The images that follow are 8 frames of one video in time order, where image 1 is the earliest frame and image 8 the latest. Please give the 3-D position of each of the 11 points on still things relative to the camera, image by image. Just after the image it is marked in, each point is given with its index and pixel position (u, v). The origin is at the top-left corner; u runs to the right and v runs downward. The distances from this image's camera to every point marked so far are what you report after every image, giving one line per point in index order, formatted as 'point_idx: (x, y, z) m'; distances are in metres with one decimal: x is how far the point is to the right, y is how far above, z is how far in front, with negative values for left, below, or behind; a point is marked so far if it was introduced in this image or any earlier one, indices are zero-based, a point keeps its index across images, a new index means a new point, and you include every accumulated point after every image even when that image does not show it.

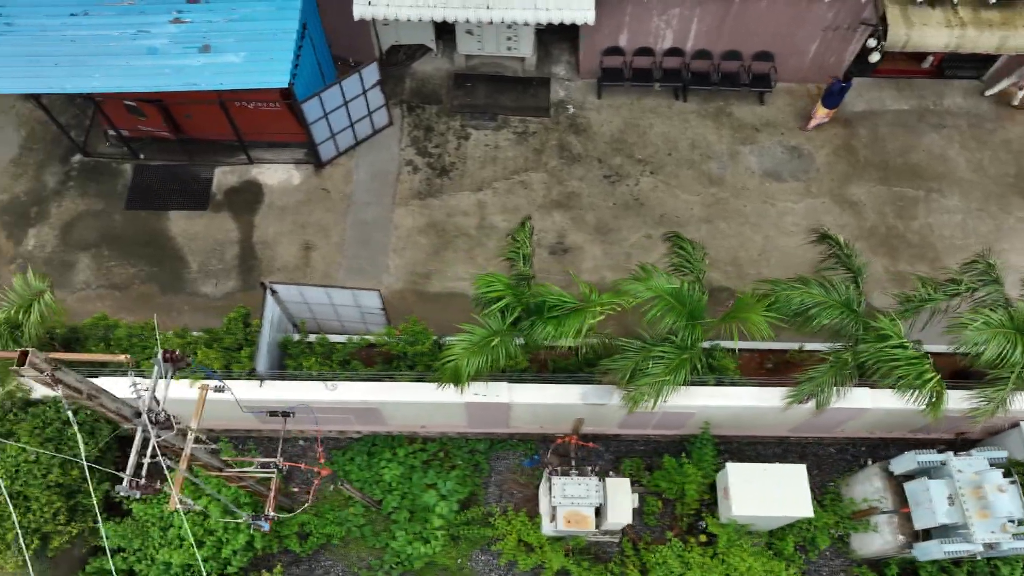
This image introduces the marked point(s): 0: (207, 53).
0: (-3.6, +2.8, +8.3) m
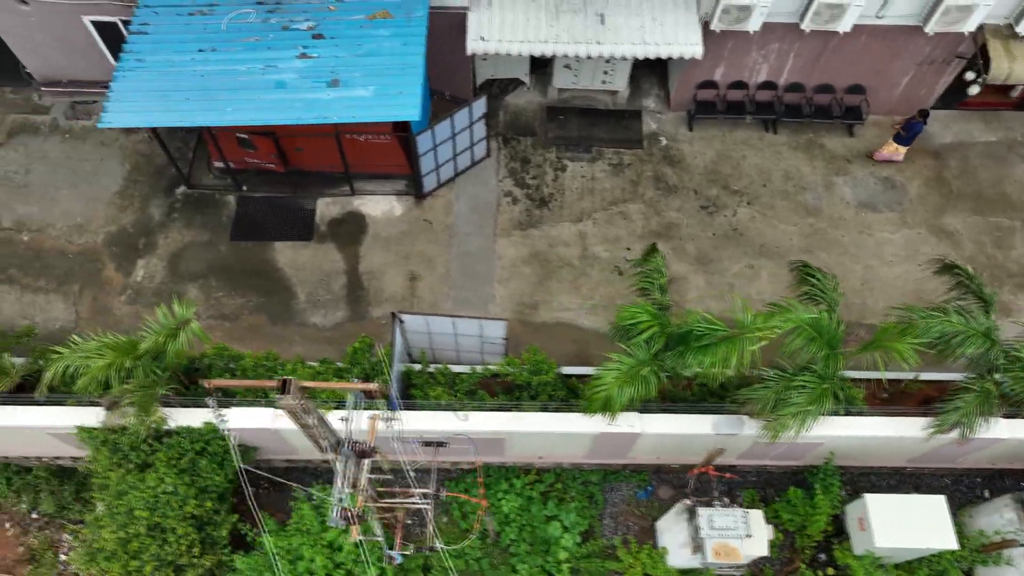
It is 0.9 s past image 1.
0: (-2.1, +2.4, +8.5) m
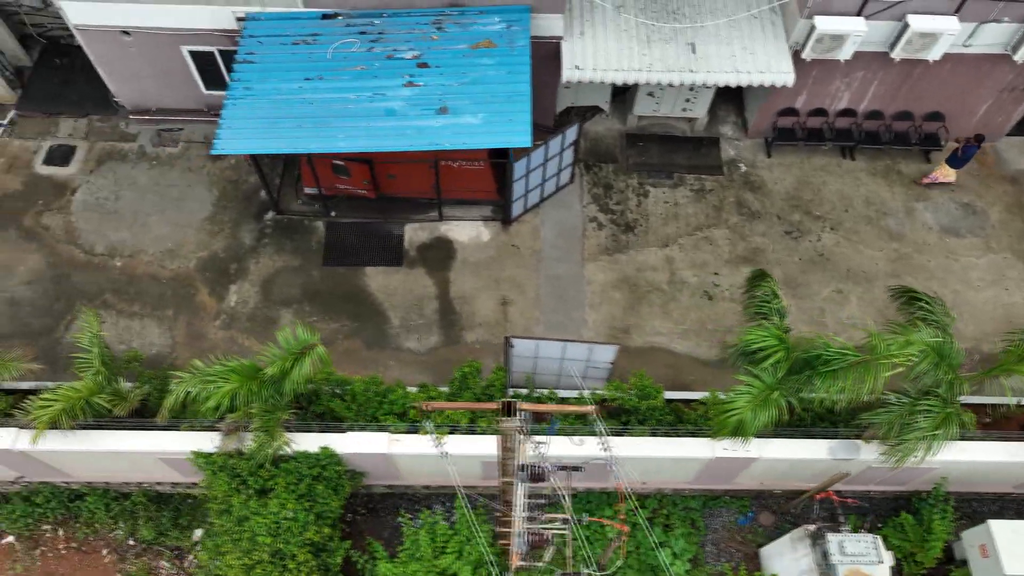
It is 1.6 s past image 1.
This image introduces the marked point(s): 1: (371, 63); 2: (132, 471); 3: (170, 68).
0: (-0.8, +2.1, +8.6) m
1: (-1.8, +2.9, +9.1) m
2: (-4.6, -2.2, +8.6) m
3: (-5.0, +3.3, +10.5) m
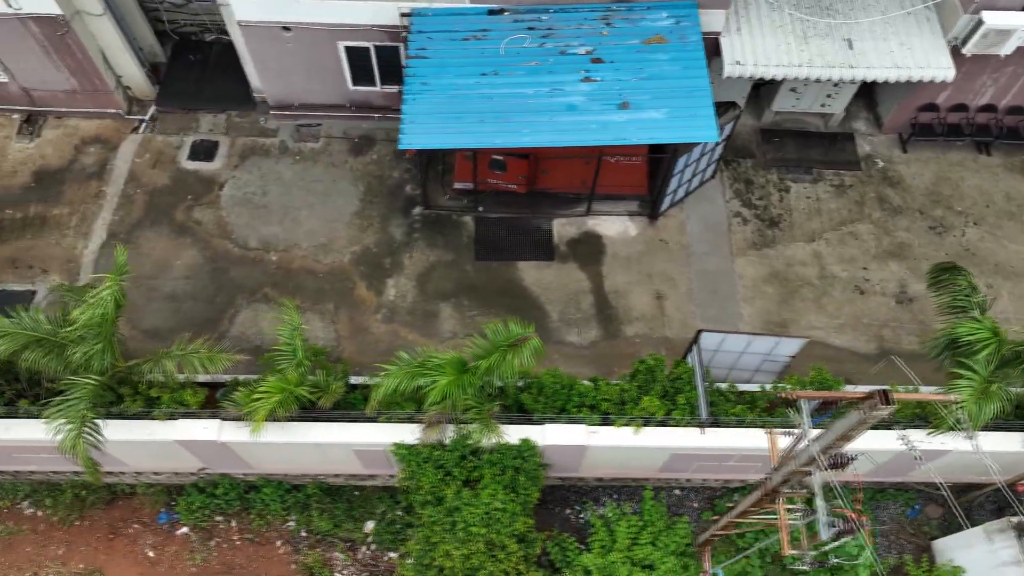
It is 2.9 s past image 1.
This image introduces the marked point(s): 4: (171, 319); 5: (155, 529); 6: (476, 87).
0: (+1.4, +2.2, +8.7) m
1: (+0.4, +3.0, +9.1) m
2: (-2.4, -2.1, +8.6) m
3: (-2.8, +3.3, +10.5) m
4: (-4.7, -0.4, +9.9) m
5: (-4.7, -3.2, +9.3) m
6: (-0.5, +2.5, +9.0) m
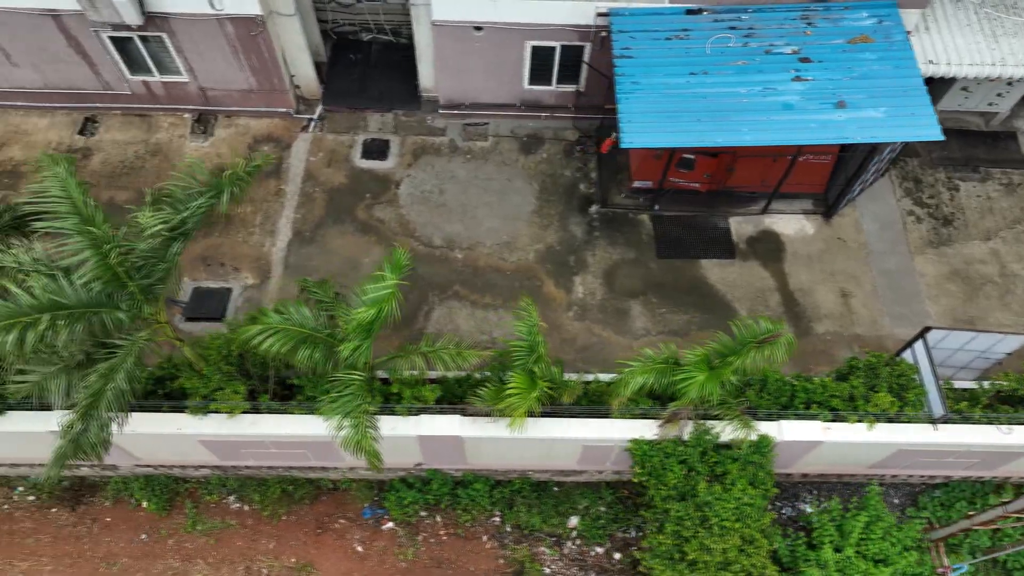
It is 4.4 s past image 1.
0: (+4.1, +2.2, +8.8) m
1: (+3.1, +3.0, +9.2) m
2: (+0.3, -2.1, +8.7) m
3: (-0.1, +3.4, +10.6) m
4: (-2.0, -0.4, +10.0) m
5: (-2.0, -3.2, +9.4) m
6: (+2.2, +2.6, +9.0) m
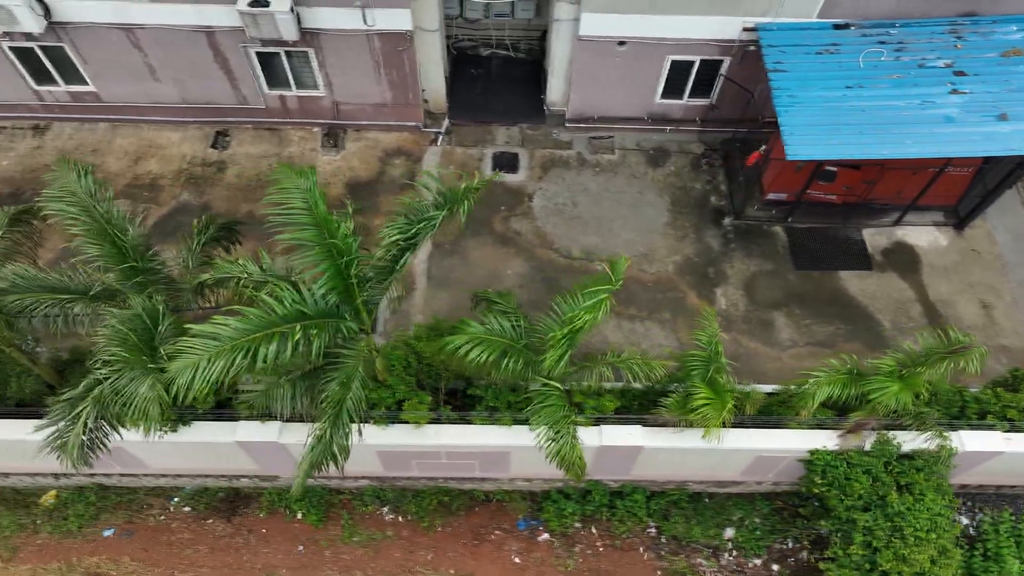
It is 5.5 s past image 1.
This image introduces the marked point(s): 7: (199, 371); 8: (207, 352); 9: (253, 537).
0: (+6.2, +2.1, +8.8) m
1: (+5.2, +2.8, +9.3) m
2: (+2.4, -2.2, +8.8) m
3: (+2.0, +3.2, +10.7) m
4: (0.0, -0.6, +10.0) m
5: (+0.1, -3.3, +9.4) m
6: (+4.3, +2.4, +9.1) m
7: (-2.5, -0.7, +5.6) m
8: (-2.4, -0.5, +5.6) m
9: (-3.4, -3.3, +9.4) m
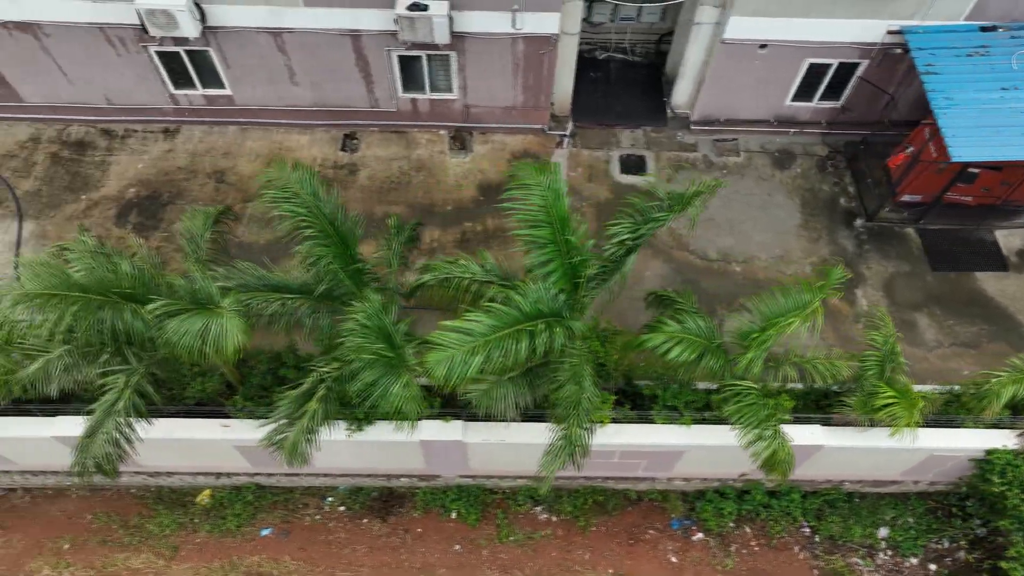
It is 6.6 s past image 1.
0: (+8.3, +2.1, +8.9) m
1: (+7.3, +2.8, +9.4) m
2: (+4.4, -2.2, +8.8) m
3: (+4.0, +3.2, +10.8) m
4: (+2.1, -0.6, +10.1) m
5: (+2.1, -3.3, +9.5) m
6: (+6.4, +2.4, +9.2) m
7: (-0.4, -0.6, +5.6) m
8: (-0.4, -0.5, +5.6) m
9: (-1.4, -3.3, +9.4) m
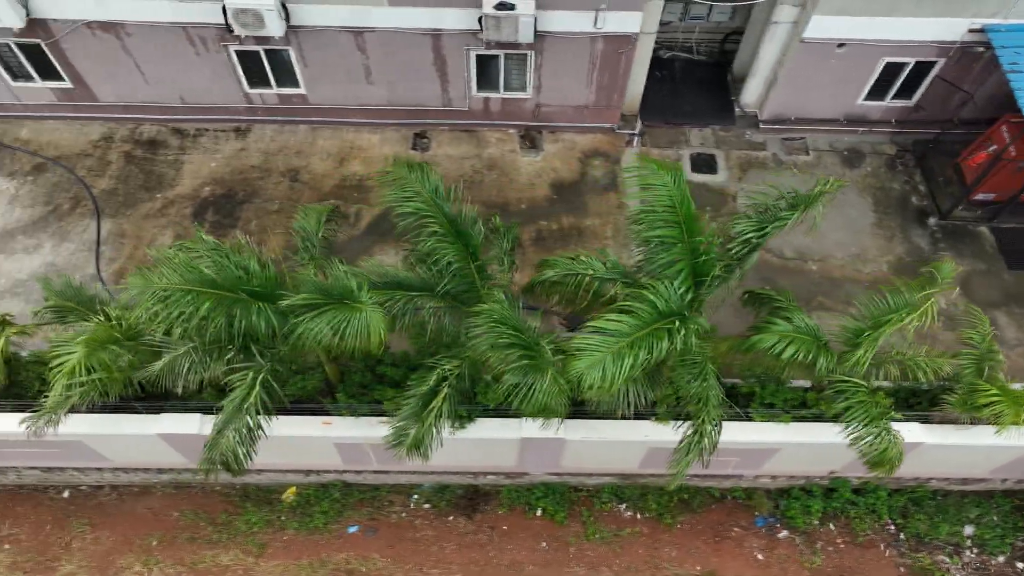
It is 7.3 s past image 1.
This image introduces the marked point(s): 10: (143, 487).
0: (+9.4, +2.1, +8.9) m
1: (+8.4, +2.9, +9.4) m
2: (+5.6, -2.2, +8.8) m
3: (+5.2, +3.2, +10.8) m
4: (+3.3, -0.5, +10.1) m
5: (+3.3, -3.3, +9.5) m
6: (+7.5, +2.4, +9.2) m
7: (+0.7, -0.6, +5.7) m
8: (+0.8, -0.5, +5.7) m
9: (-0.2, -3.3, +9.5) m
10: (-5.1, -2.7, +9.8) m
